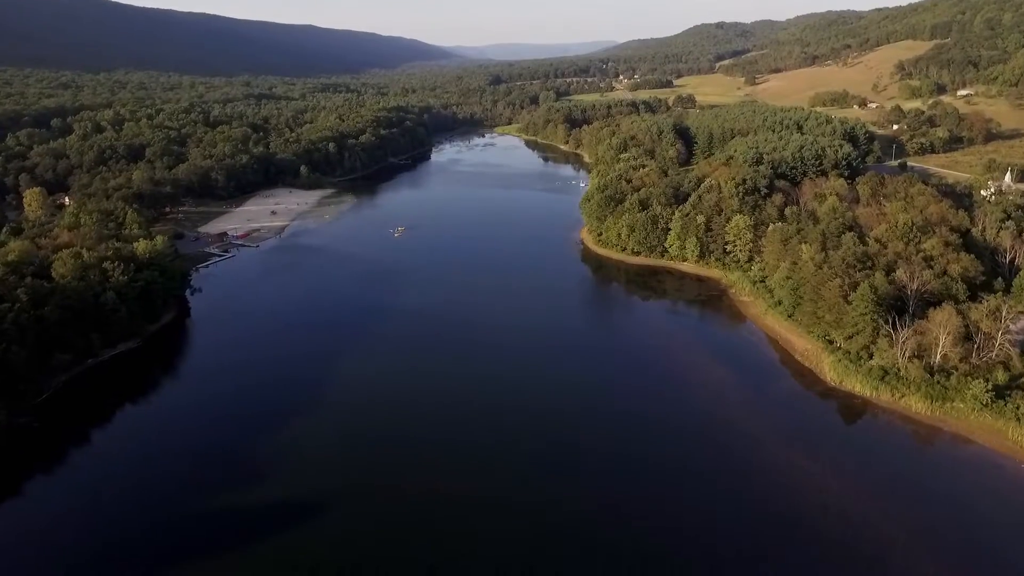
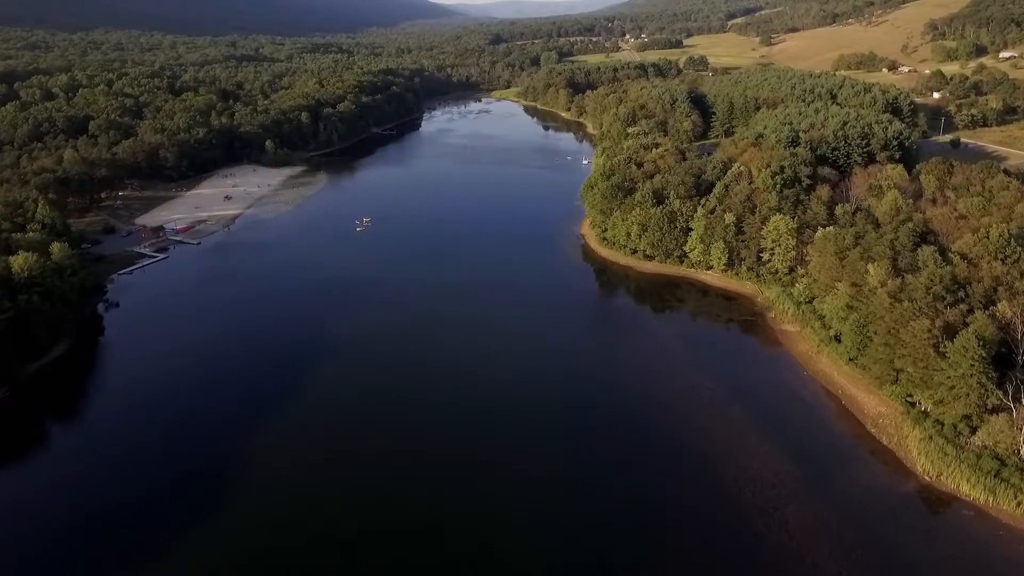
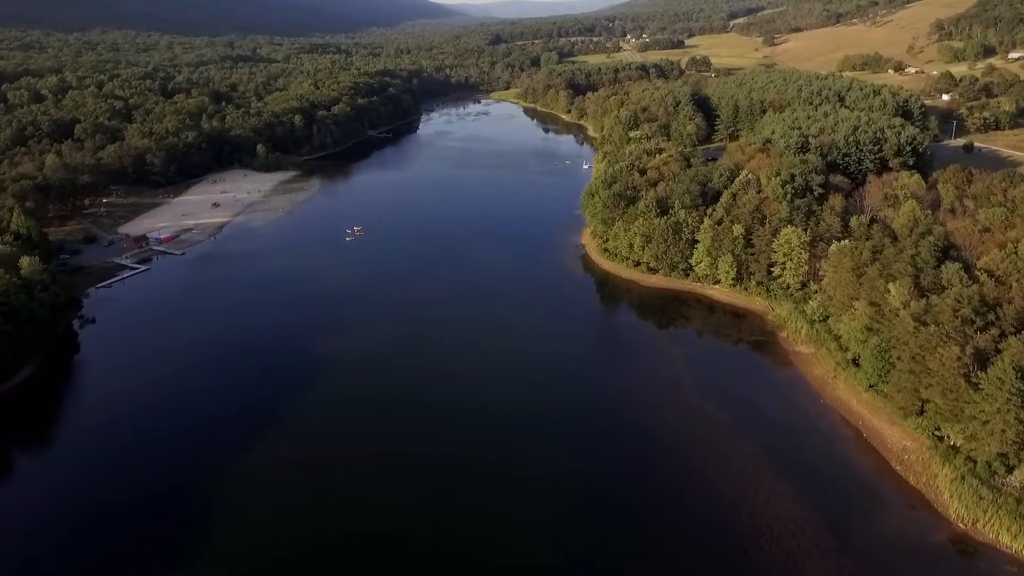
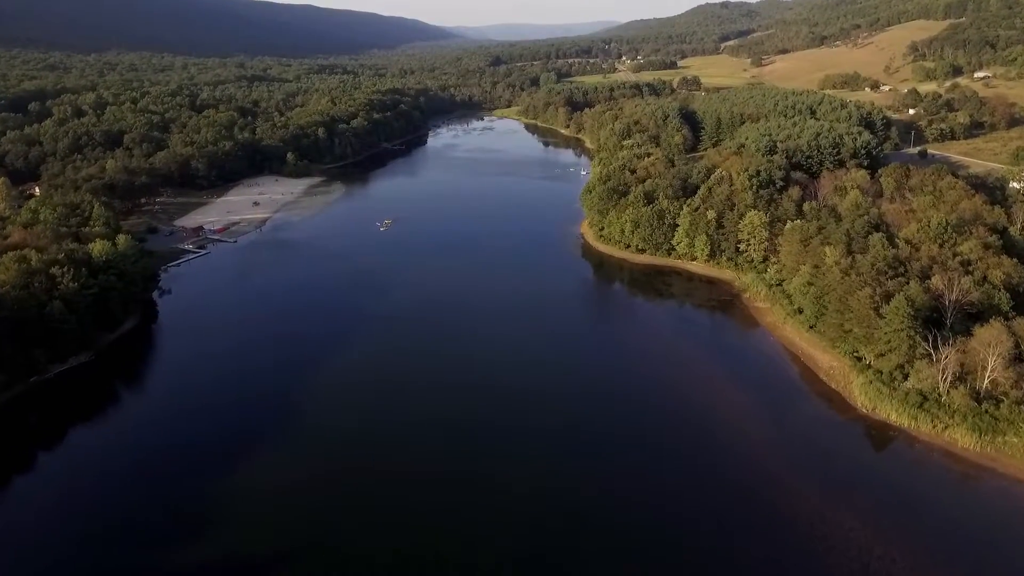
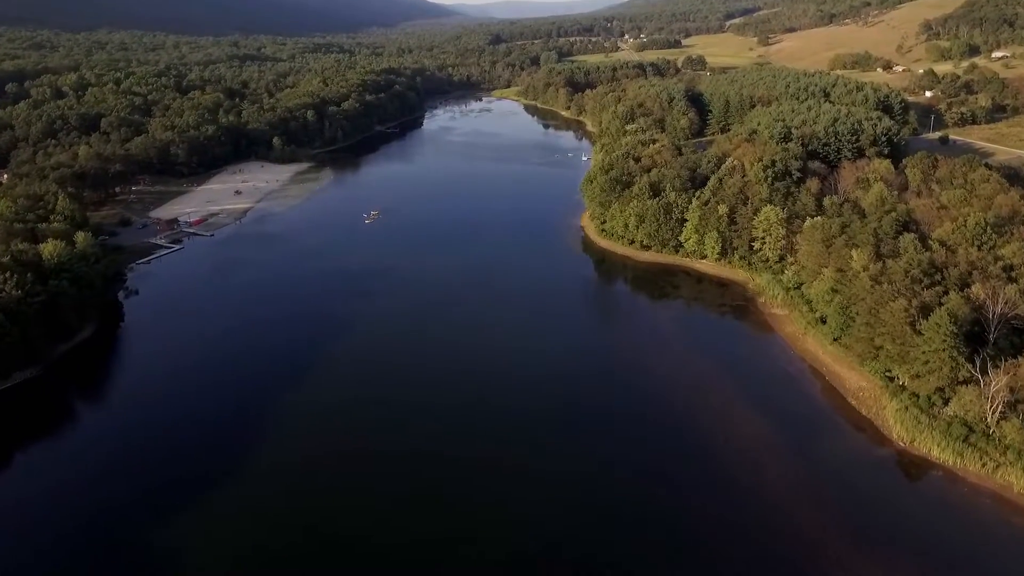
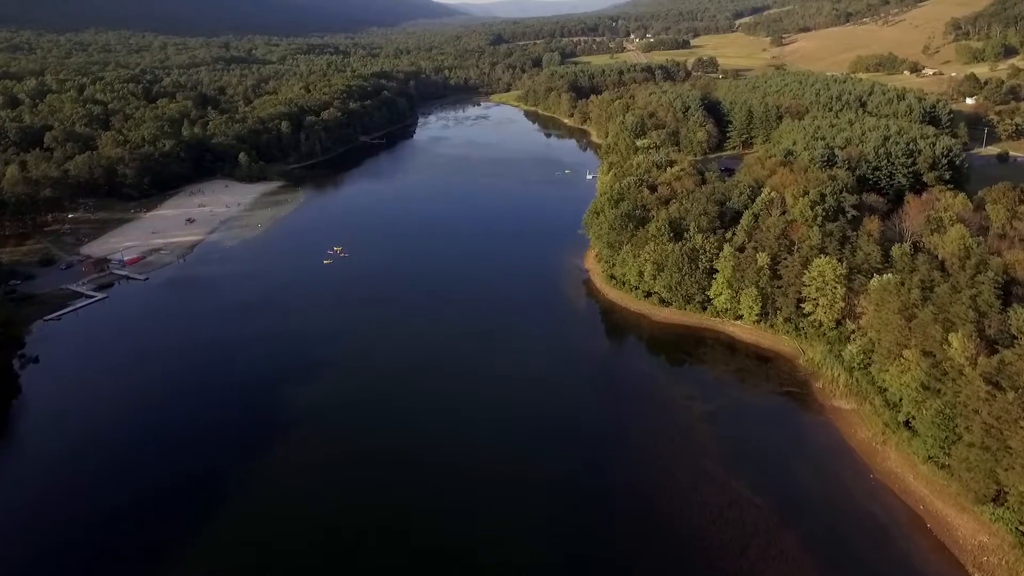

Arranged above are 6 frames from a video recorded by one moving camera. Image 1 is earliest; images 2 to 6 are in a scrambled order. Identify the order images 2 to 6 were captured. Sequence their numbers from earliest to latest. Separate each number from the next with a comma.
4, 5, 2, 3, 6
